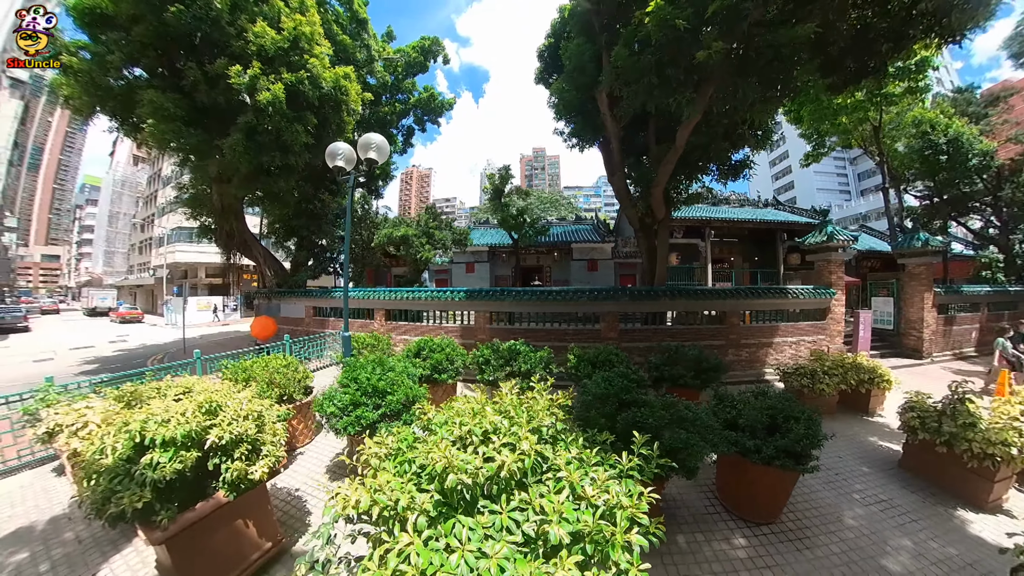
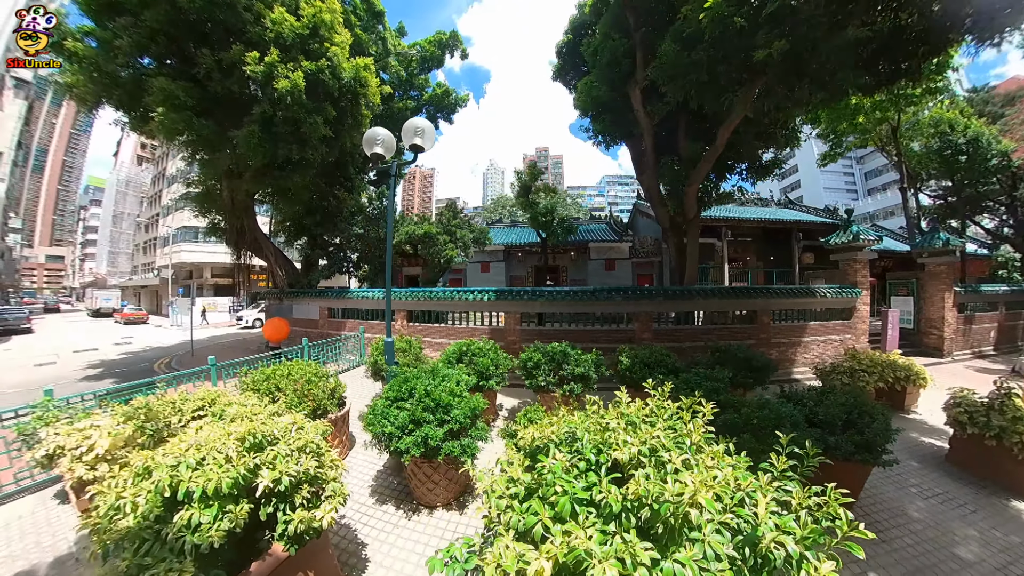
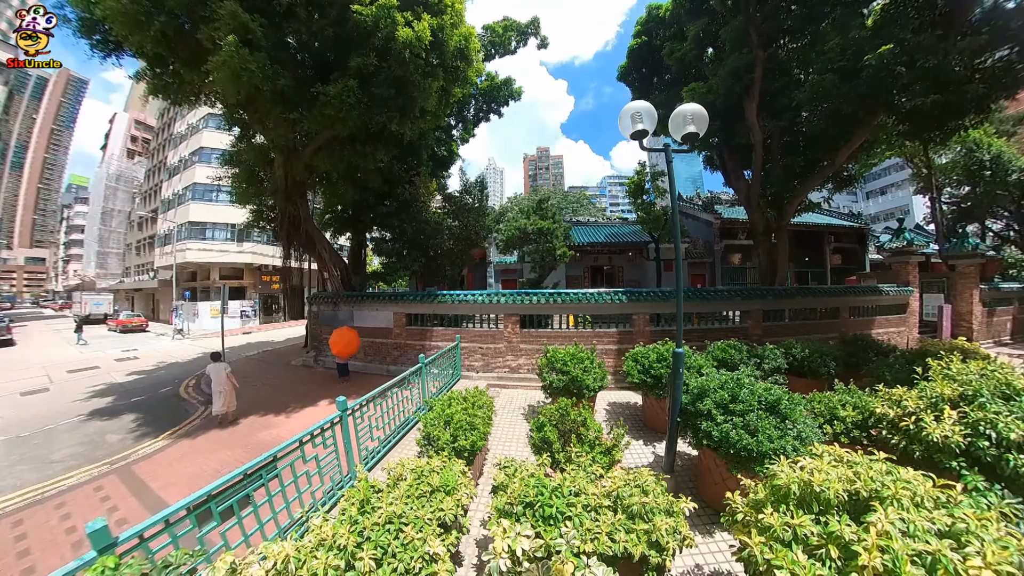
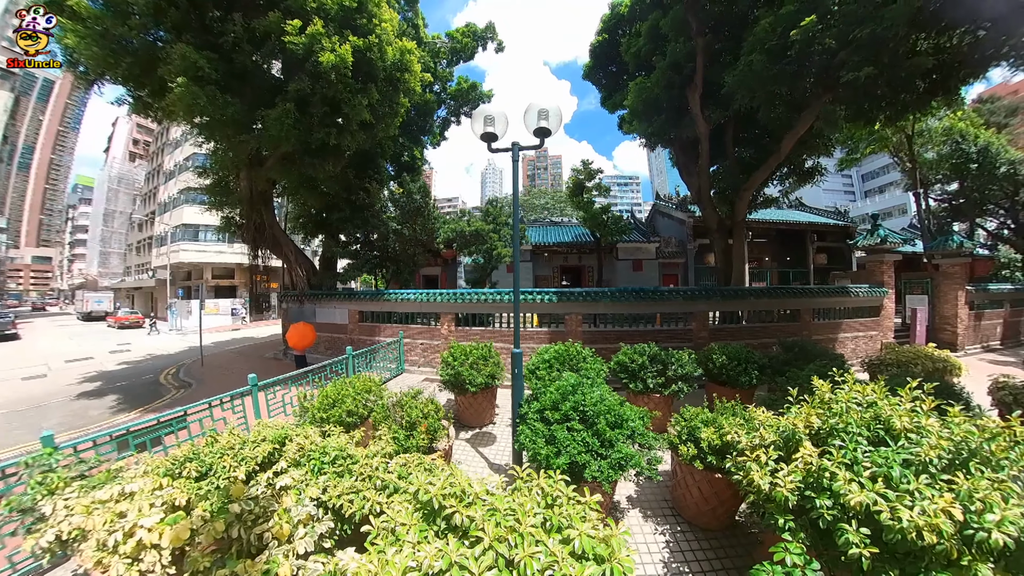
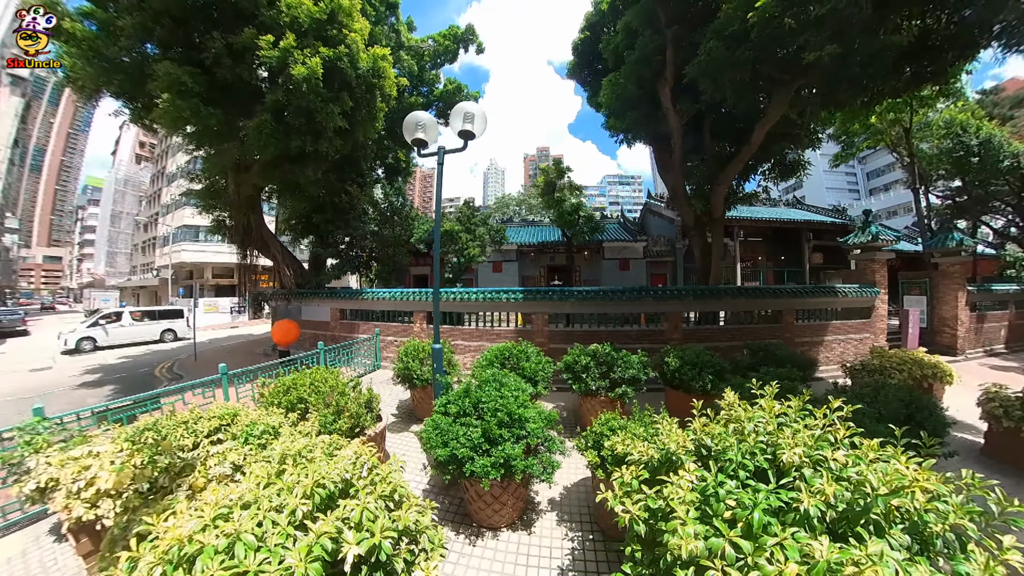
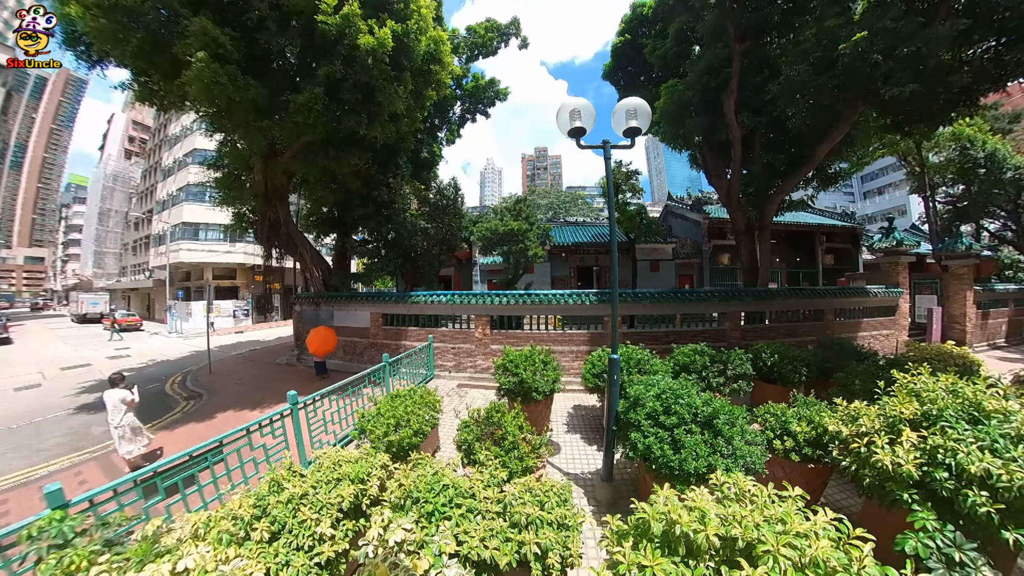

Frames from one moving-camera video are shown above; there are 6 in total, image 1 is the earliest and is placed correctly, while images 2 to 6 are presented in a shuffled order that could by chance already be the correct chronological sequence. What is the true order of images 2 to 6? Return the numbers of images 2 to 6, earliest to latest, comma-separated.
2, 5, 4, 6, 3
